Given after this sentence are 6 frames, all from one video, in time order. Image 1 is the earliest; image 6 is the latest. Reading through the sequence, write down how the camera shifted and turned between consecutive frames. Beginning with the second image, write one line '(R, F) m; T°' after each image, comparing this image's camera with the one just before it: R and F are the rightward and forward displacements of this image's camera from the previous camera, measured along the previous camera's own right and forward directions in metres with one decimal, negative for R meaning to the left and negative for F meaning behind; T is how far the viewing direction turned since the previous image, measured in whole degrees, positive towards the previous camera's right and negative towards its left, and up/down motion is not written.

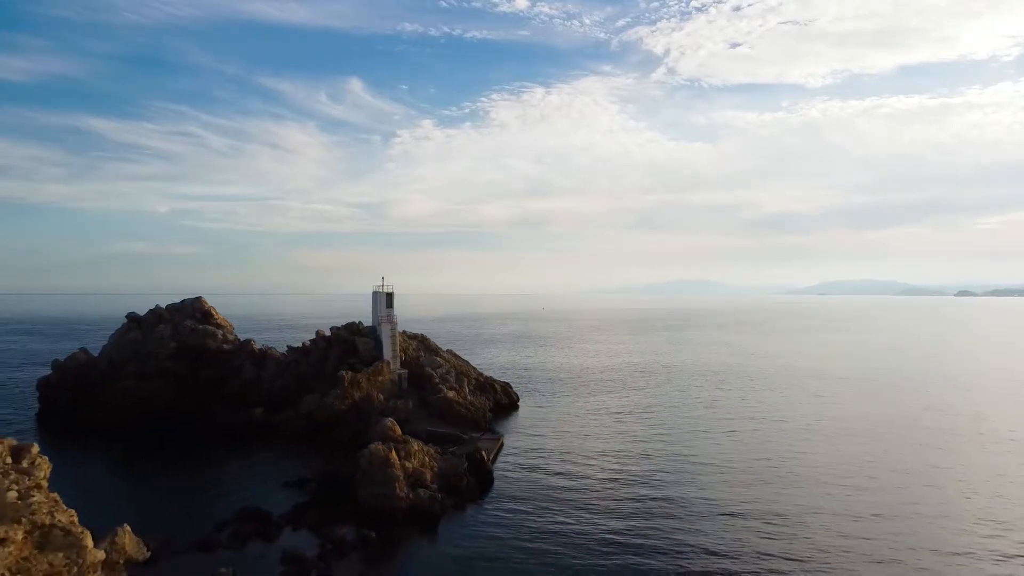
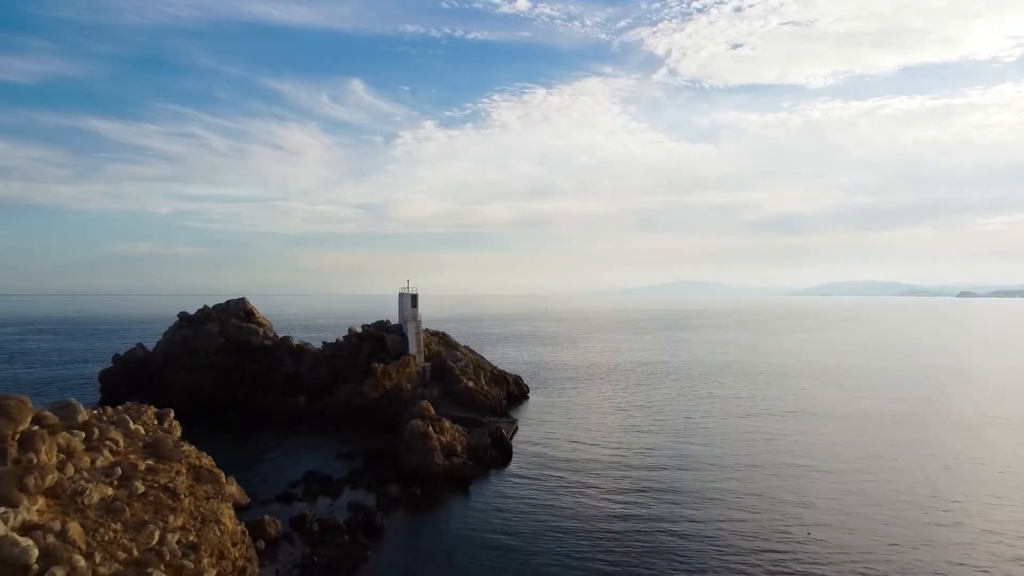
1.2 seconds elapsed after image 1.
(-0.9, -6.1) m; 0°
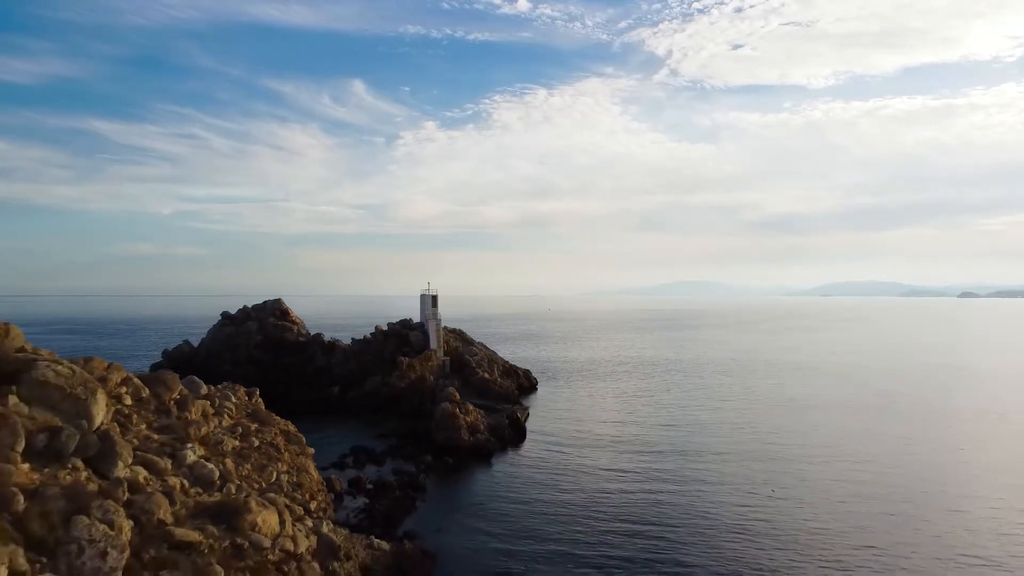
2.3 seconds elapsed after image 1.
(-0.9, -6.2) m; 0°
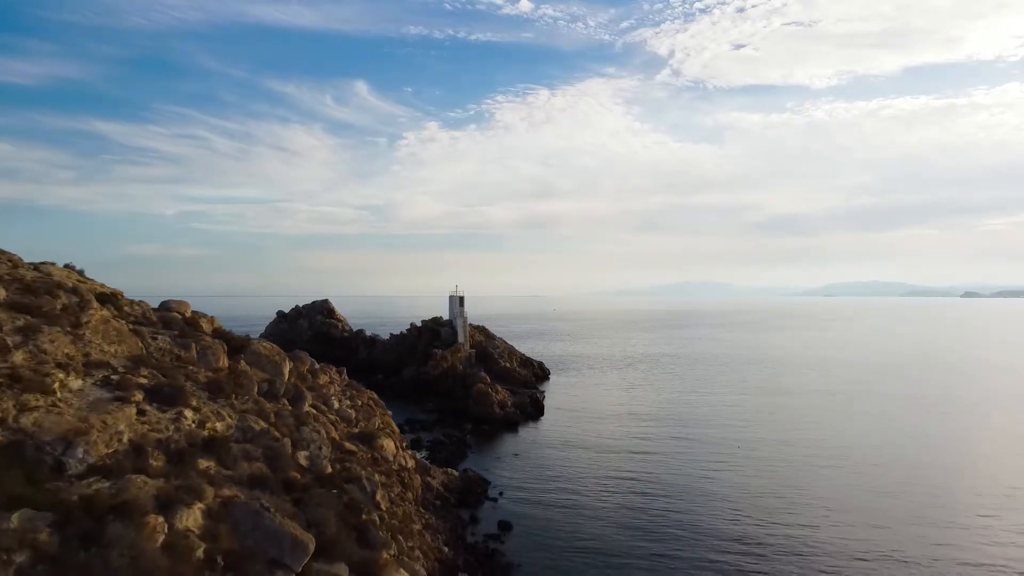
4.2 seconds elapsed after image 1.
(-1.6, -10.1) m; 0°
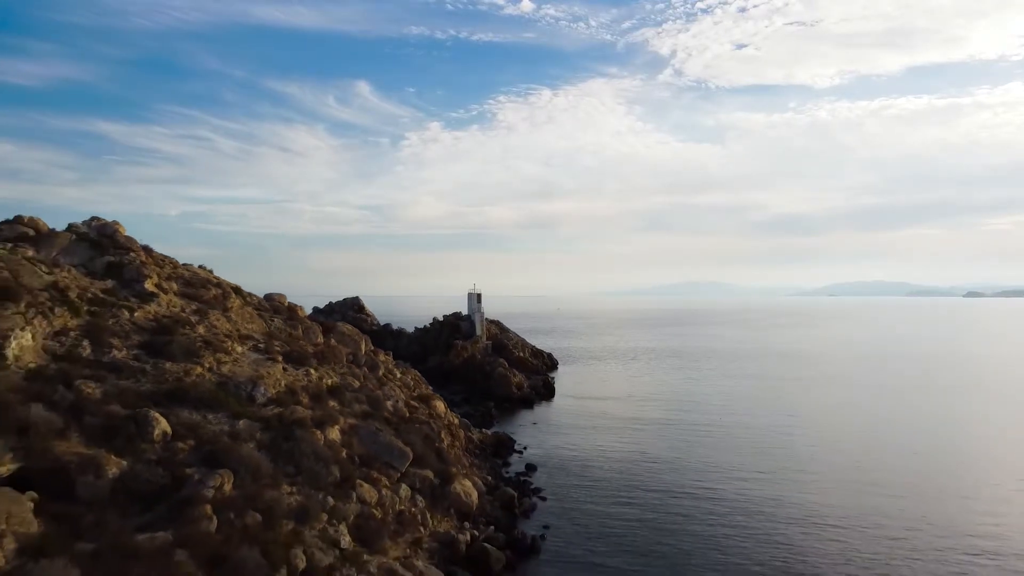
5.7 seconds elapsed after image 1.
(-1.3, -8.3) m; 0°
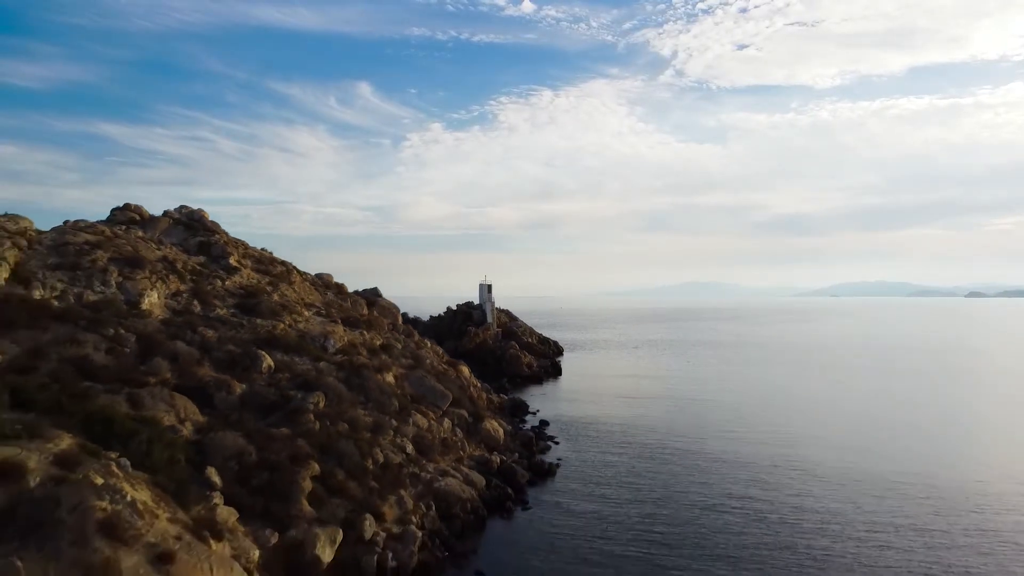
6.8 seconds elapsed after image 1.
(-0.9, -5.9) m; 0°
